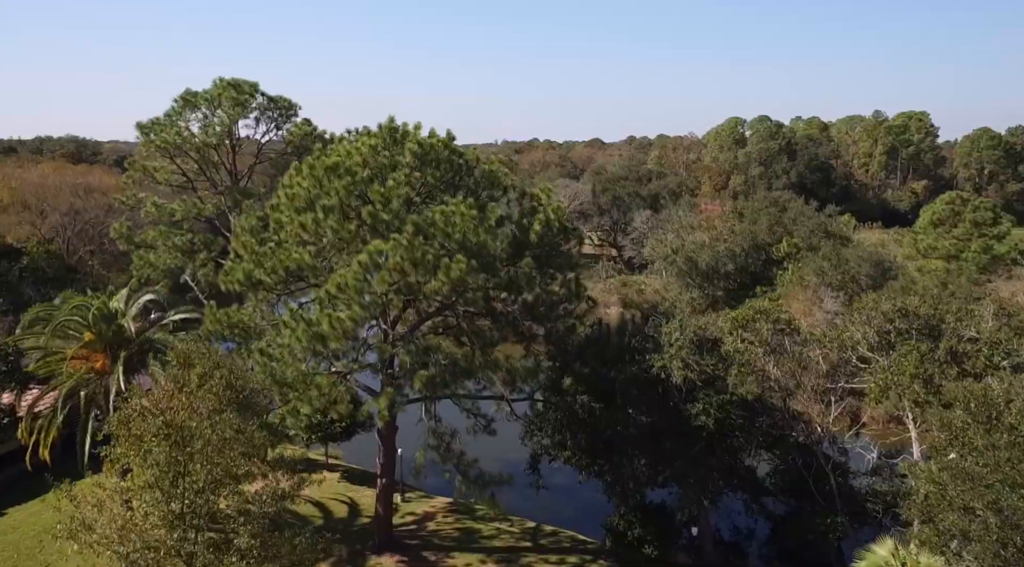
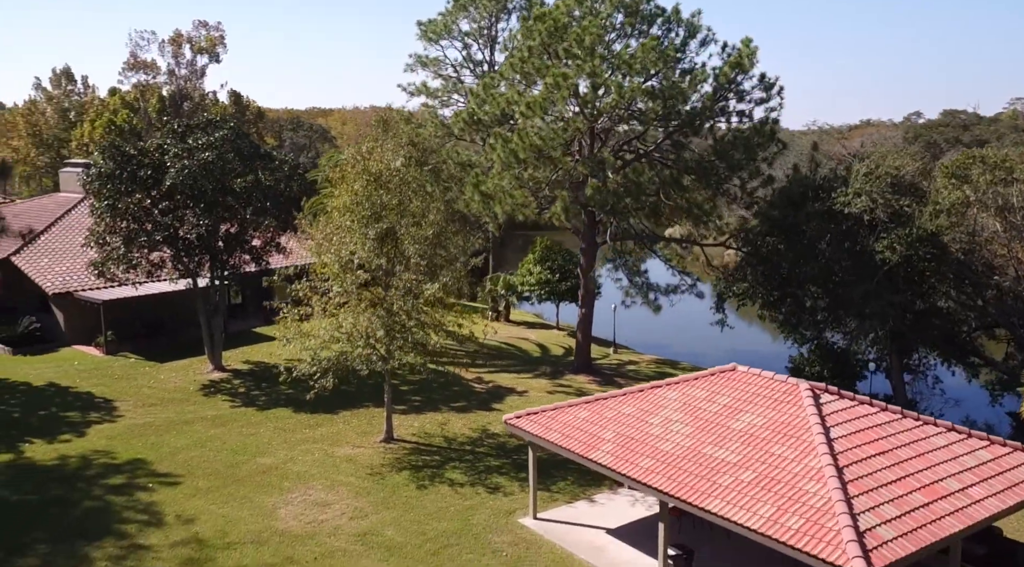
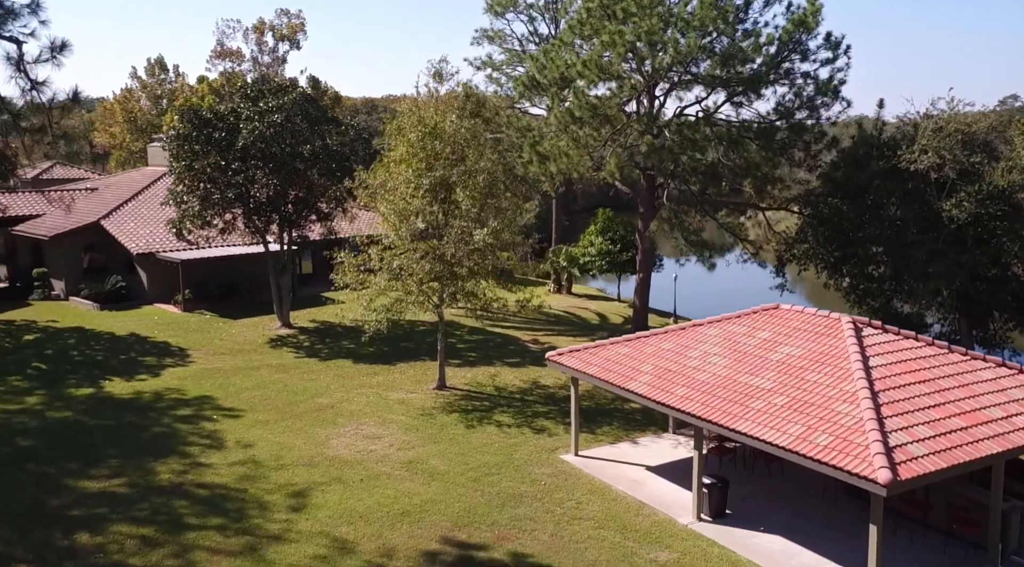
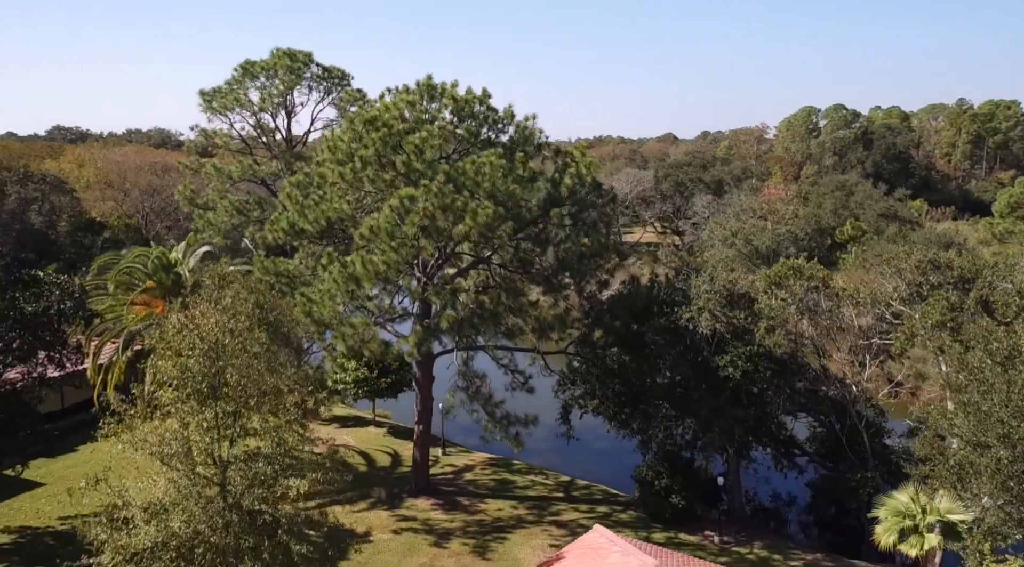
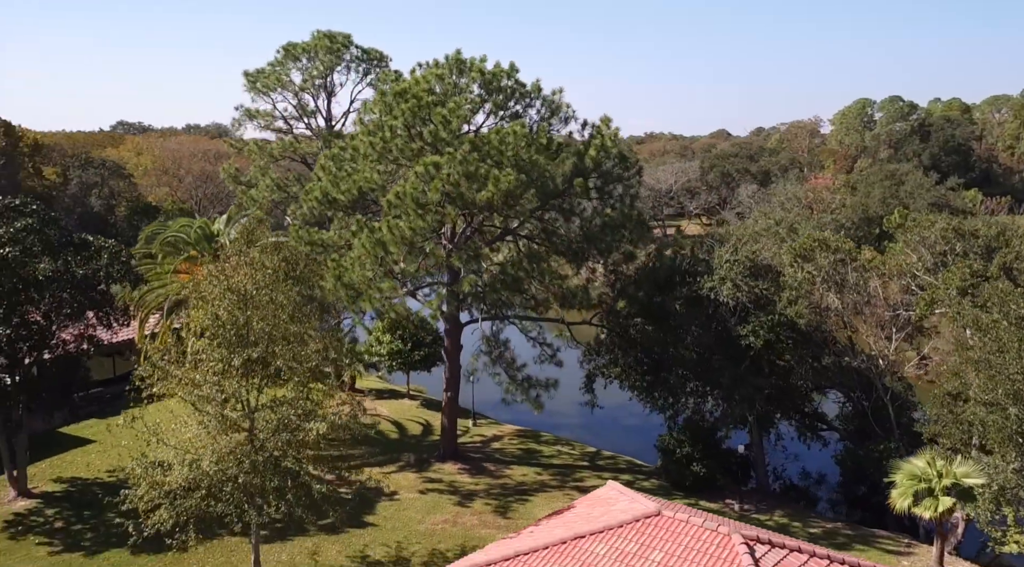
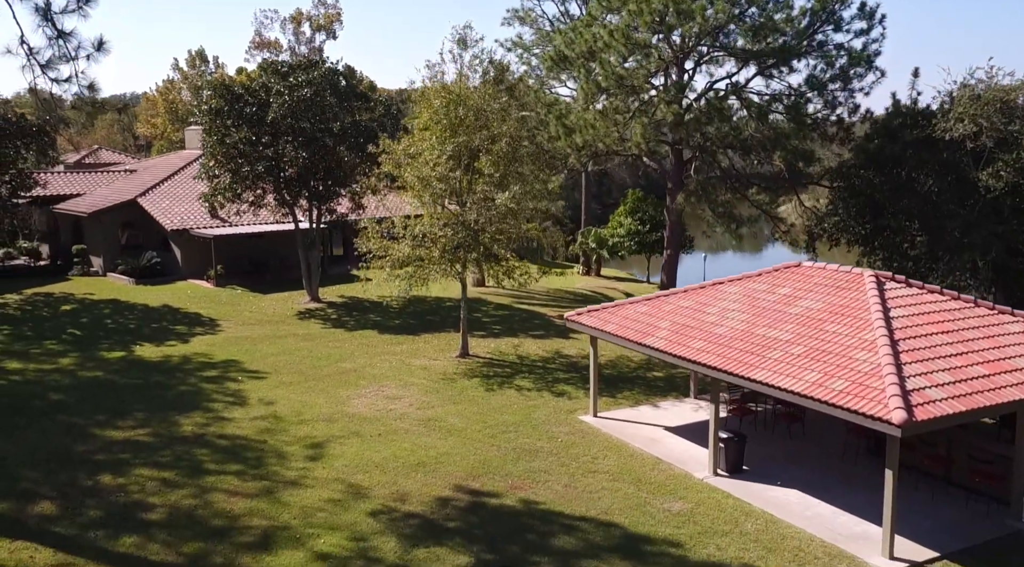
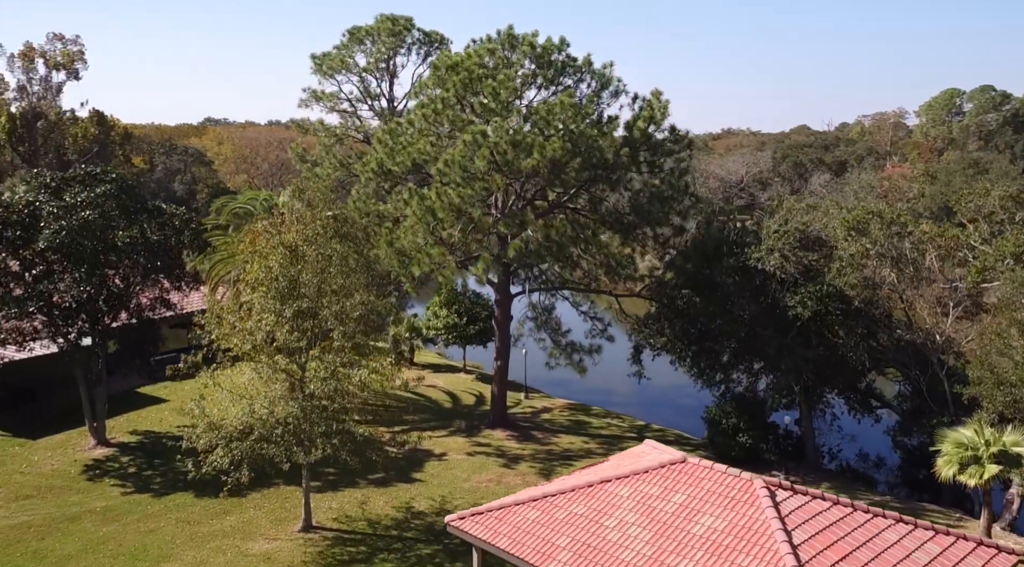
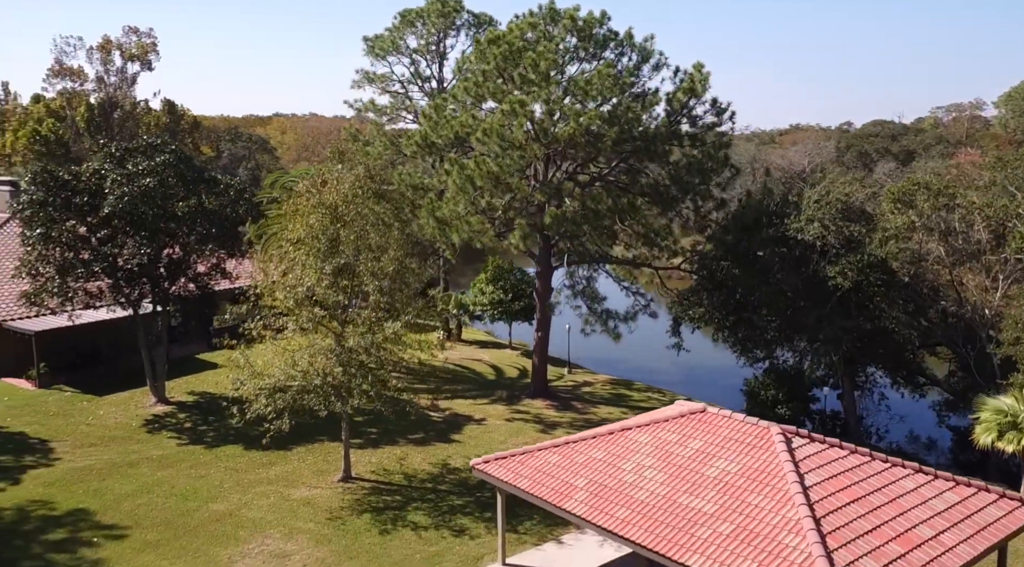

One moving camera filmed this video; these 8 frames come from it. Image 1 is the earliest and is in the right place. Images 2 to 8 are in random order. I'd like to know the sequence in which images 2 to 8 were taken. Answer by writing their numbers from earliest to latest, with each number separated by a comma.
4, 5, 7, 8, 2, 3, 6
